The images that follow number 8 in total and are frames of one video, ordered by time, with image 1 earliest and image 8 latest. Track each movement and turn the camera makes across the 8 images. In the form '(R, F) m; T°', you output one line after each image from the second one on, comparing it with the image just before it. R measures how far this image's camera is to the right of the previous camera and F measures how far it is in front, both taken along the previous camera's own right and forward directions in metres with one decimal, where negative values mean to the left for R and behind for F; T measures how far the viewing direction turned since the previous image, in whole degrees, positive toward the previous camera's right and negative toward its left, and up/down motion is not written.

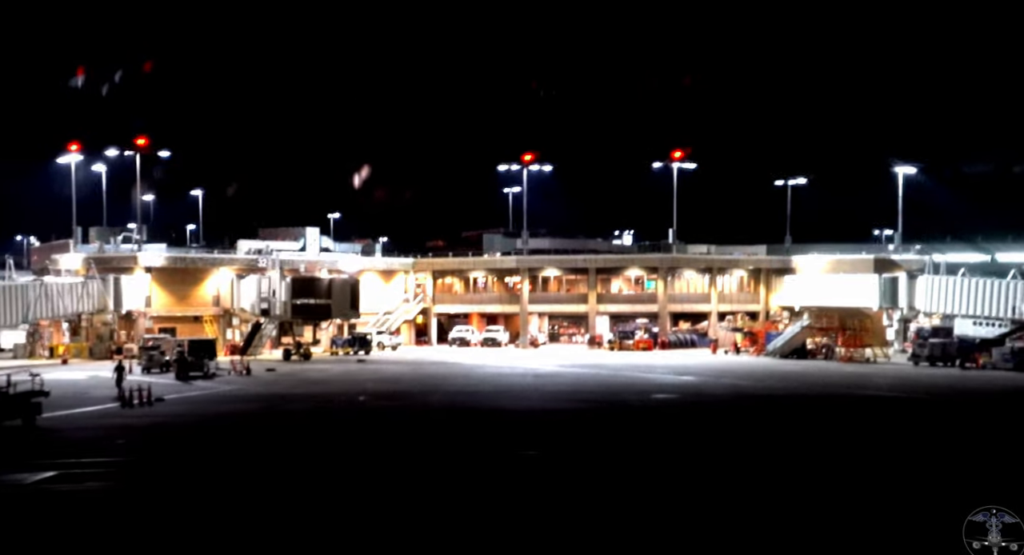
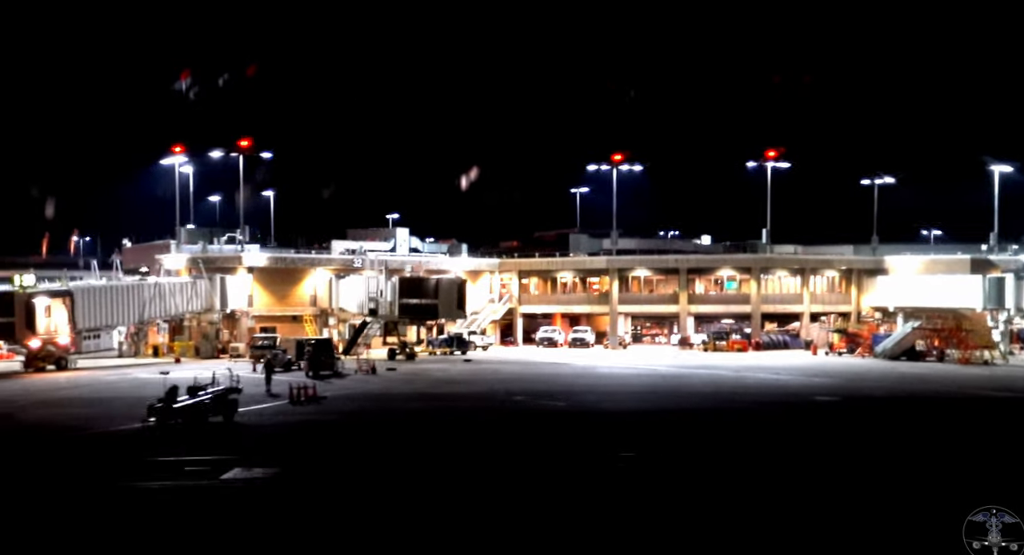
(-1.1, -0.4) m; -4°
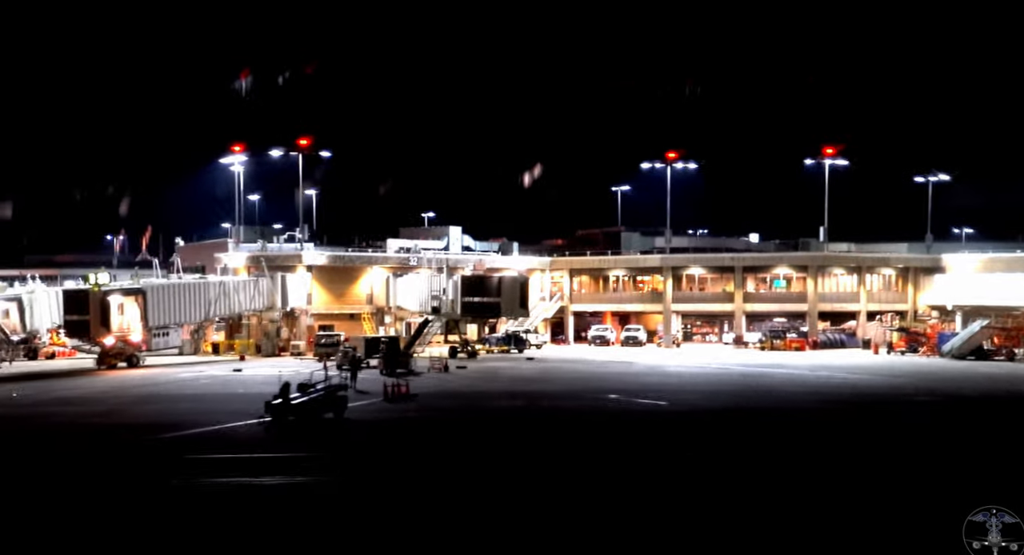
(-0.7, -0.1) m; -2°
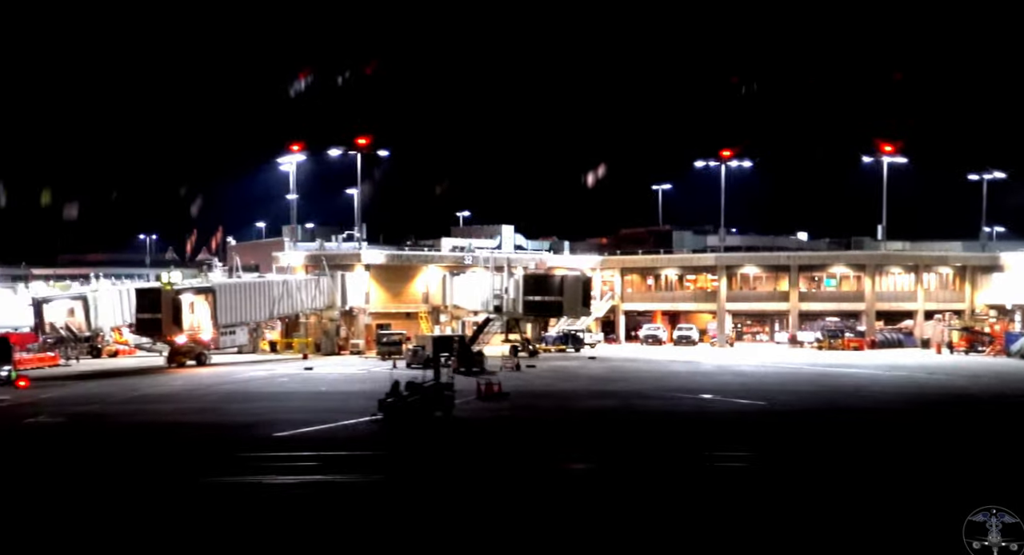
(-0.7, -0.1) m; -2°
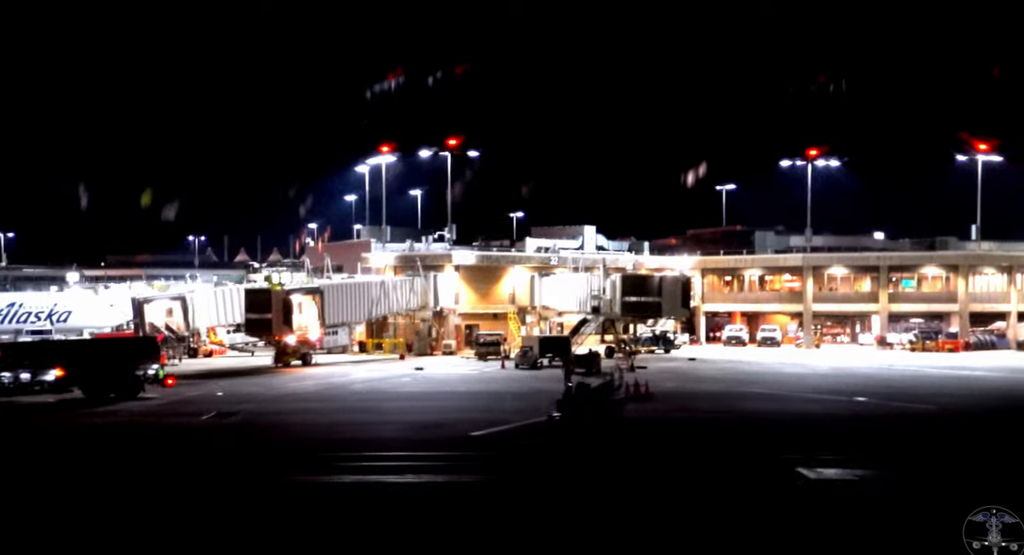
(-1.1, 0.0) m; -3°
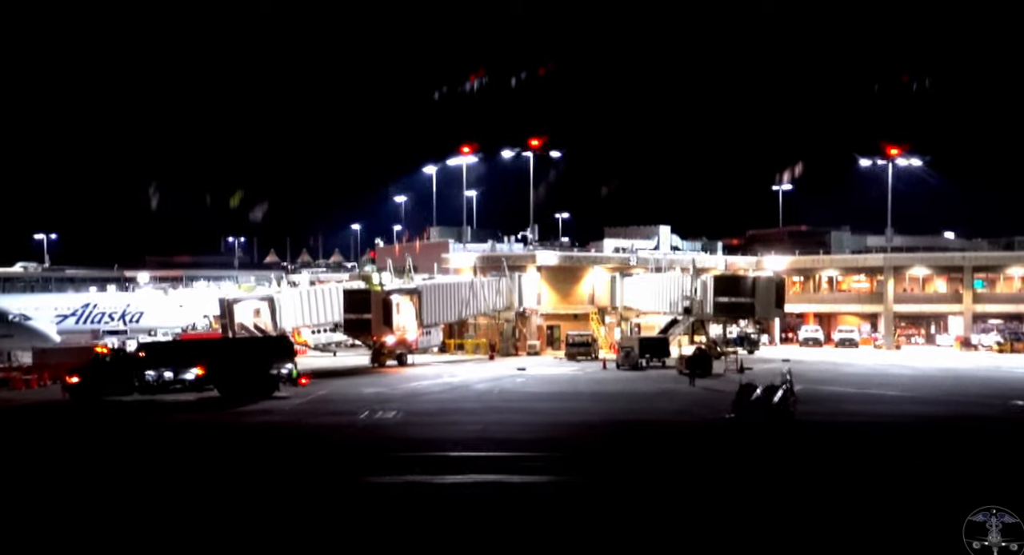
(-1.1, 0.0) m; -3°
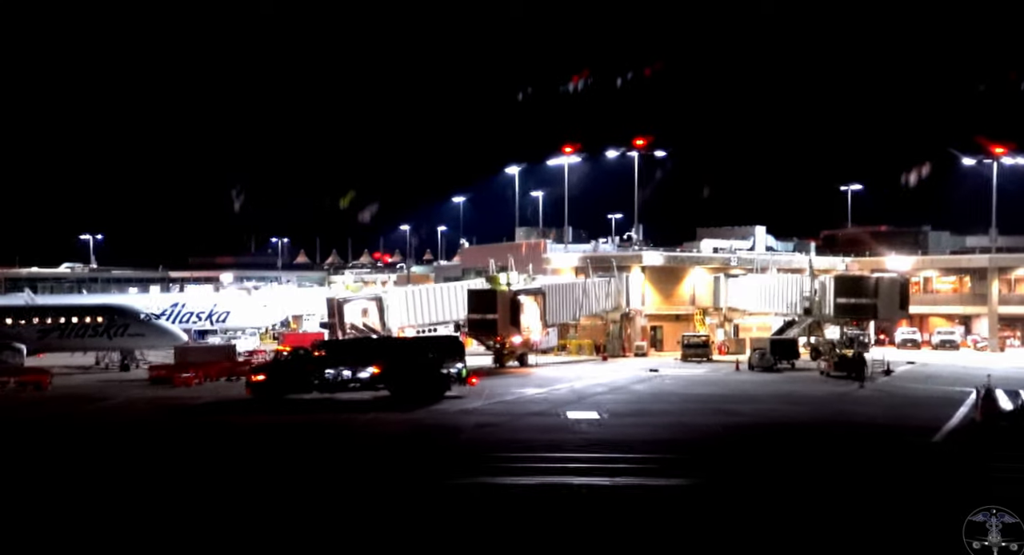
(-1.5, +0.2) m; -4°
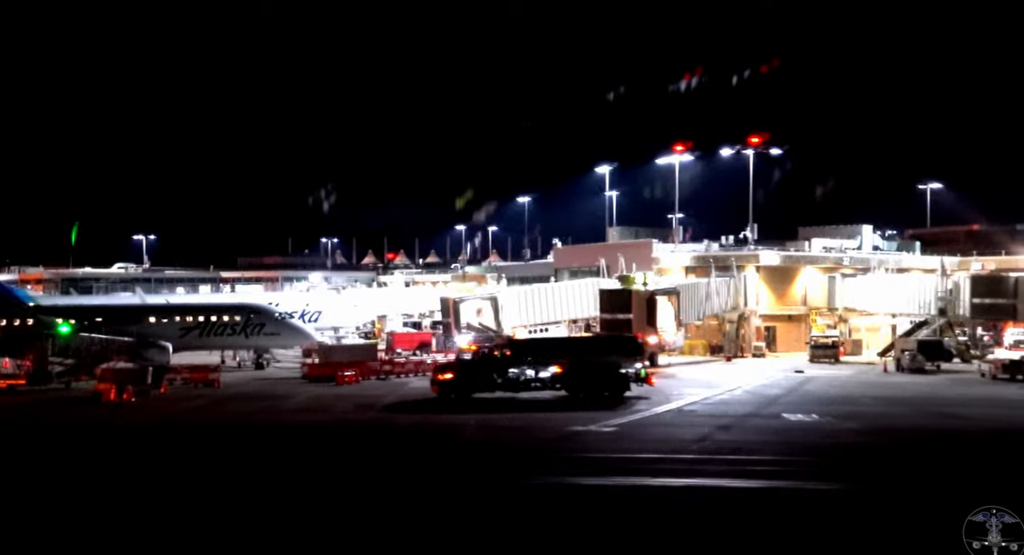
(-1.5, +0.4) m; -4°
